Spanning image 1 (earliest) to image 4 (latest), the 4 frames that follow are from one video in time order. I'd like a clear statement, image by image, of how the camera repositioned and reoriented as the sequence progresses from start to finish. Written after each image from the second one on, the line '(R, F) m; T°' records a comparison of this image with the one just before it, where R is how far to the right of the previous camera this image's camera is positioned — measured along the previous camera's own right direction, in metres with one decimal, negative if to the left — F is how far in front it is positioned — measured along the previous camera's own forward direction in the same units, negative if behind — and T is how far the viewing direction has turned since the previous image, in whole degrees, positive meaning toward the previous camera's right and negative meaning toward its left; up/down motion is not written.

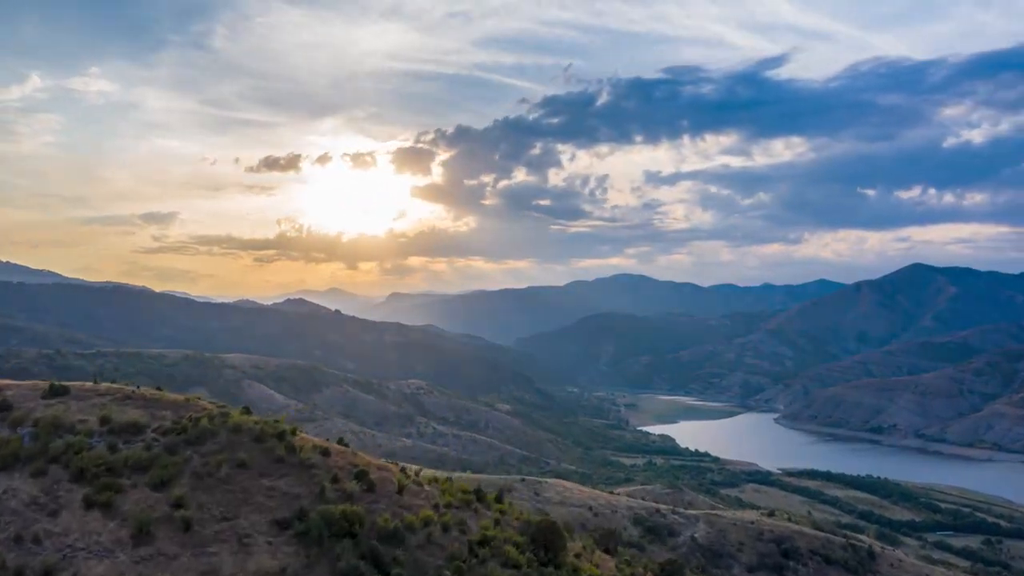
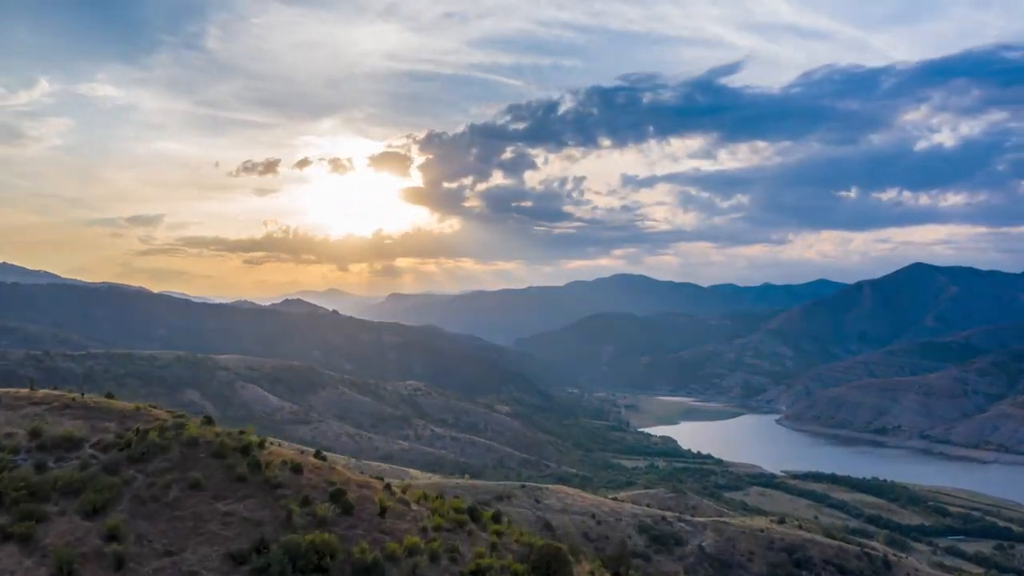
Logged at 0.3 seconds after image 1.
(0.0, +1.7) m; 0°
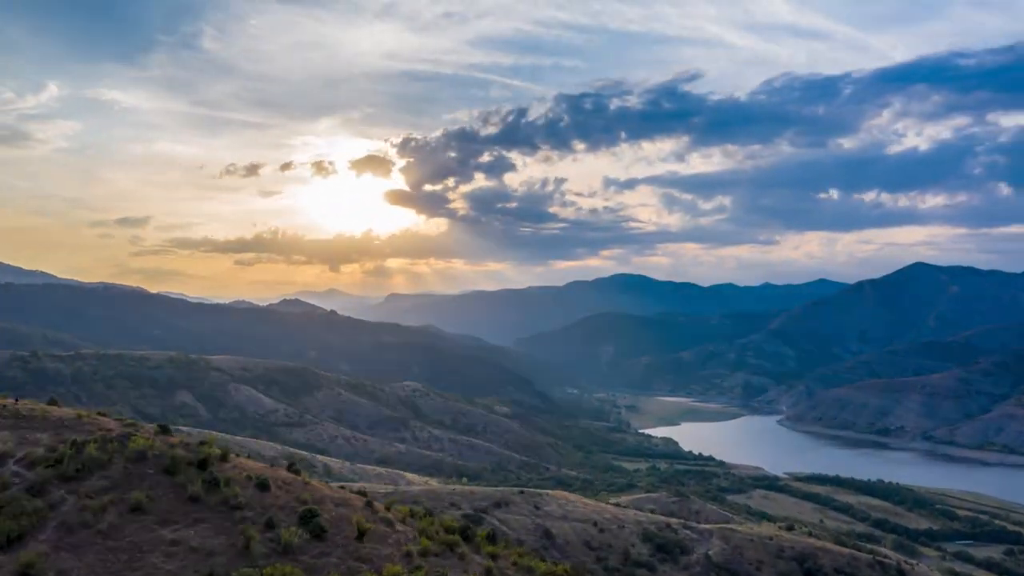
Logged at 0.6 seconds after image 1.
(0.0, +1.5) m; 0°
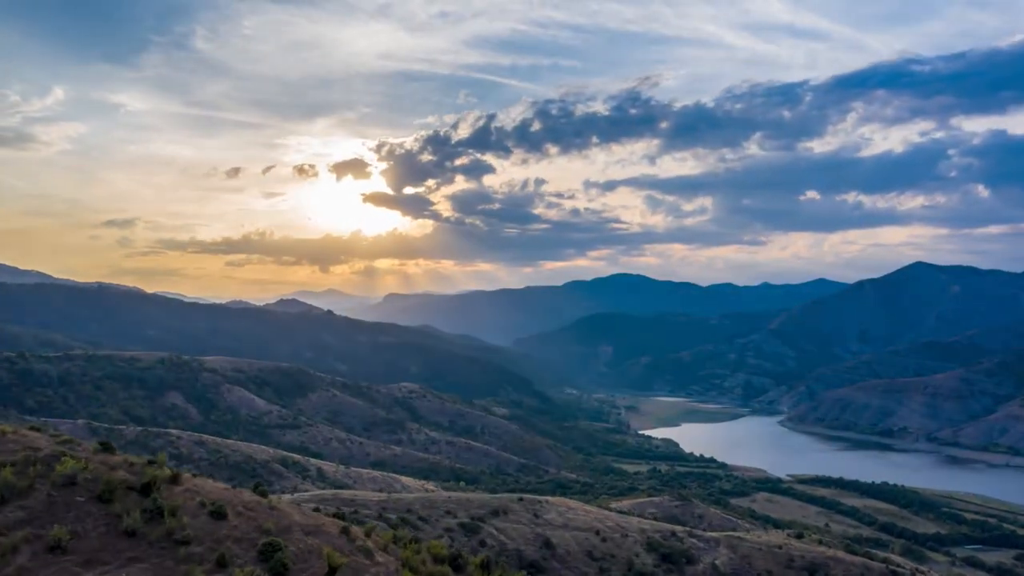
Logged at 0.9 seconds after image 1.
(0.0, +1.5) m; 0°
